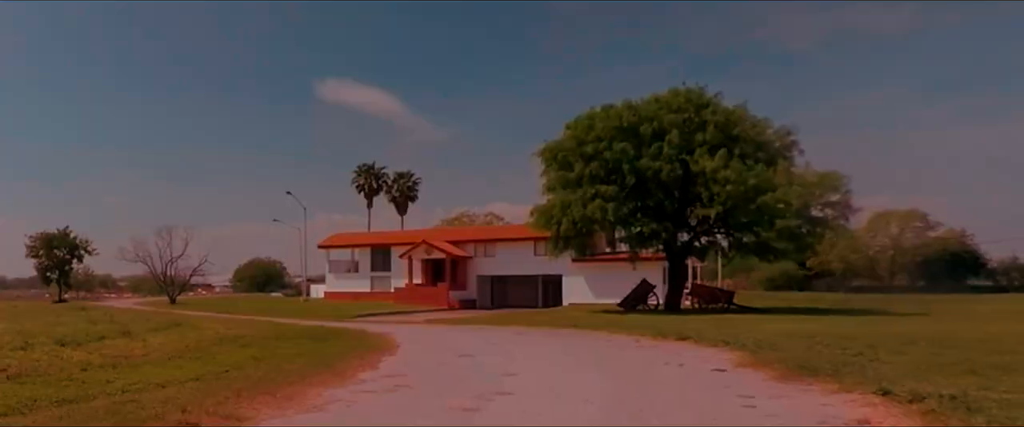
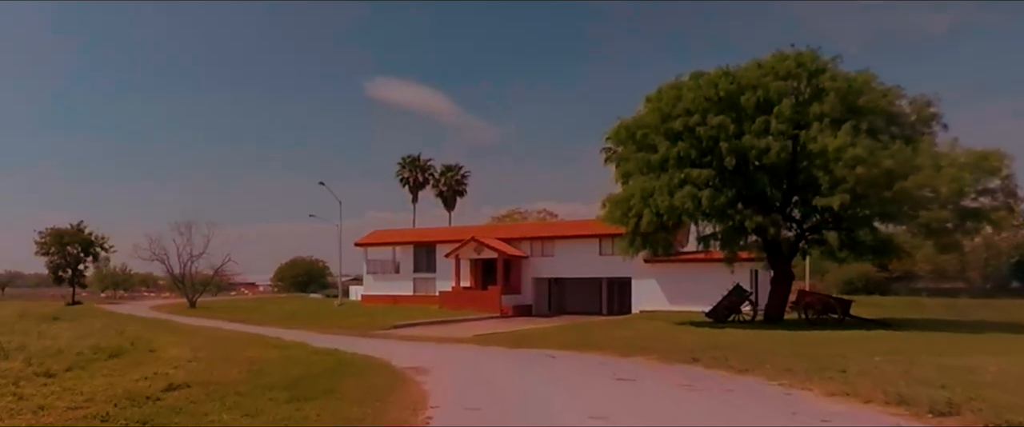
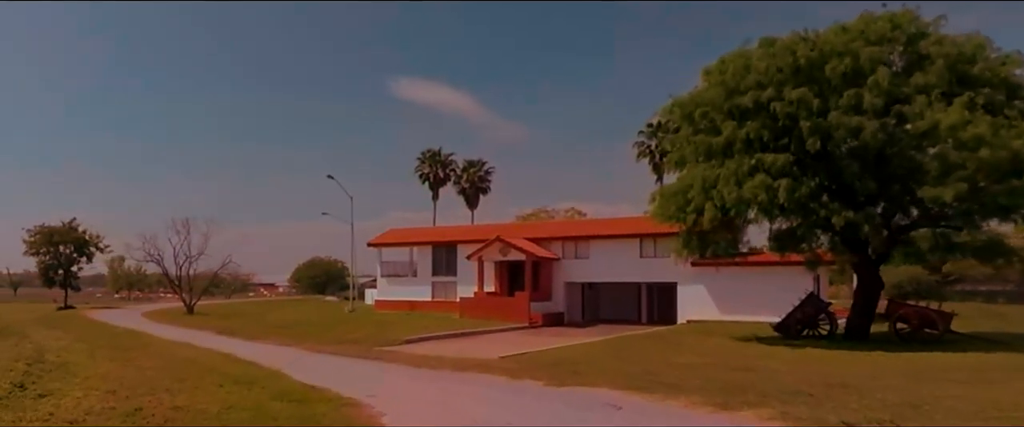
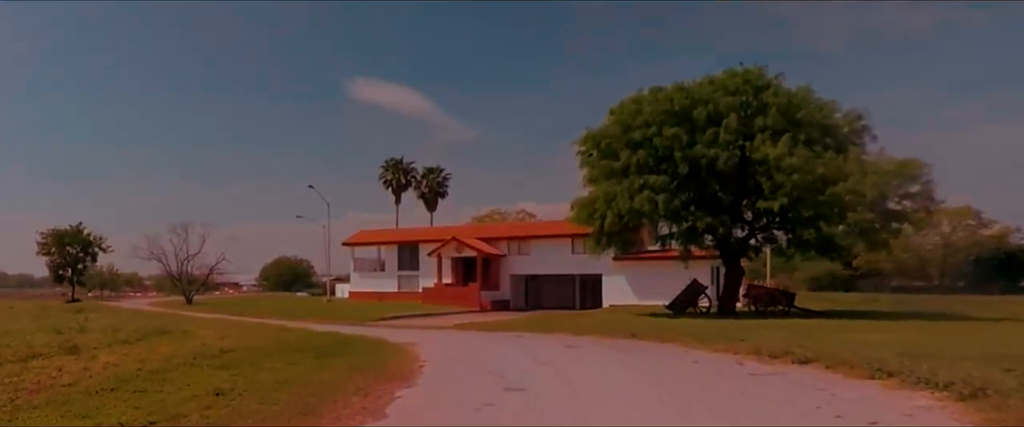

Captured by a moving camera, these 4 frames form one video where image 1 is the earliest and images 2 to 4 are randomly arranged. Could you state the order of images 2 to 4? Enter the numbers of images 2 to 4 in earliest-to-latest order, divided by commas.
4, 2, 3
